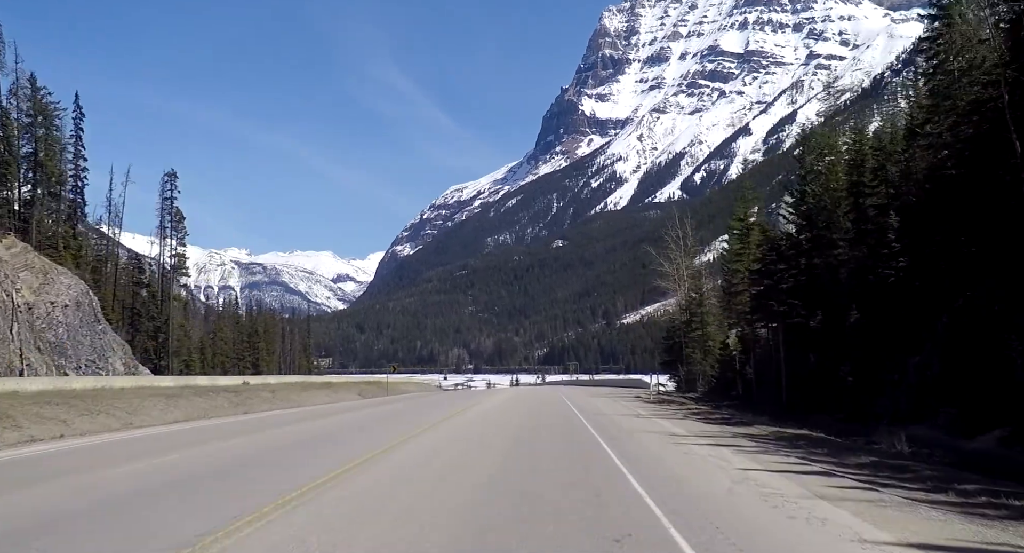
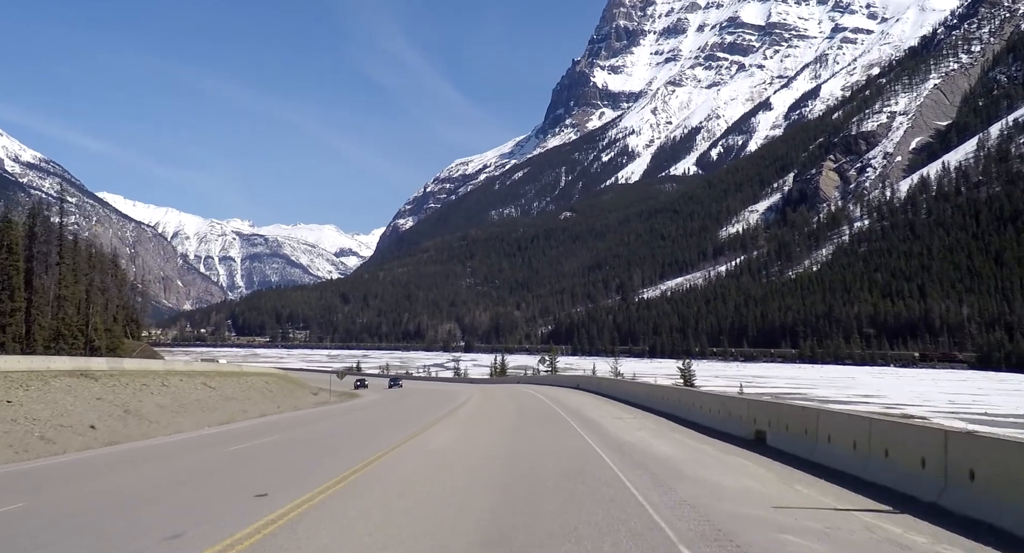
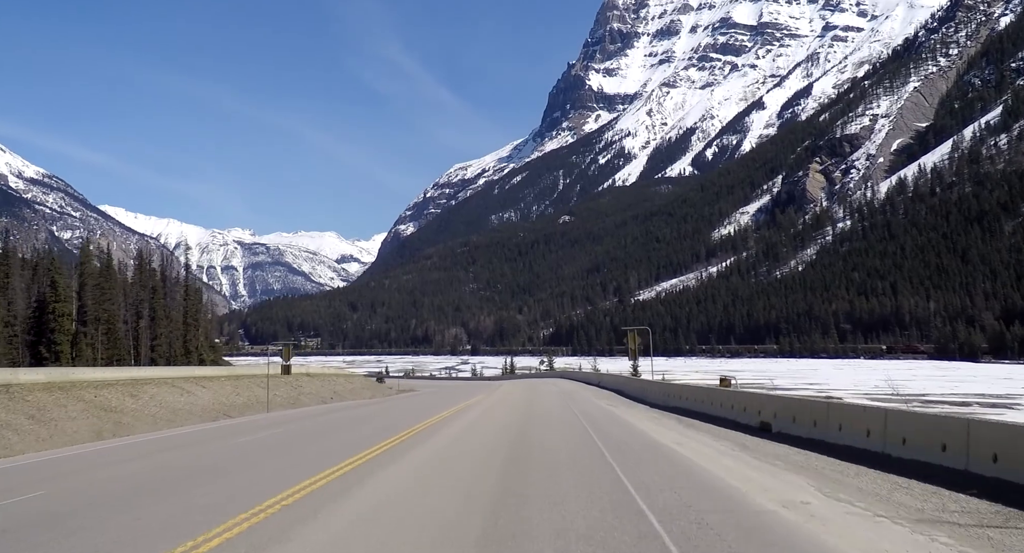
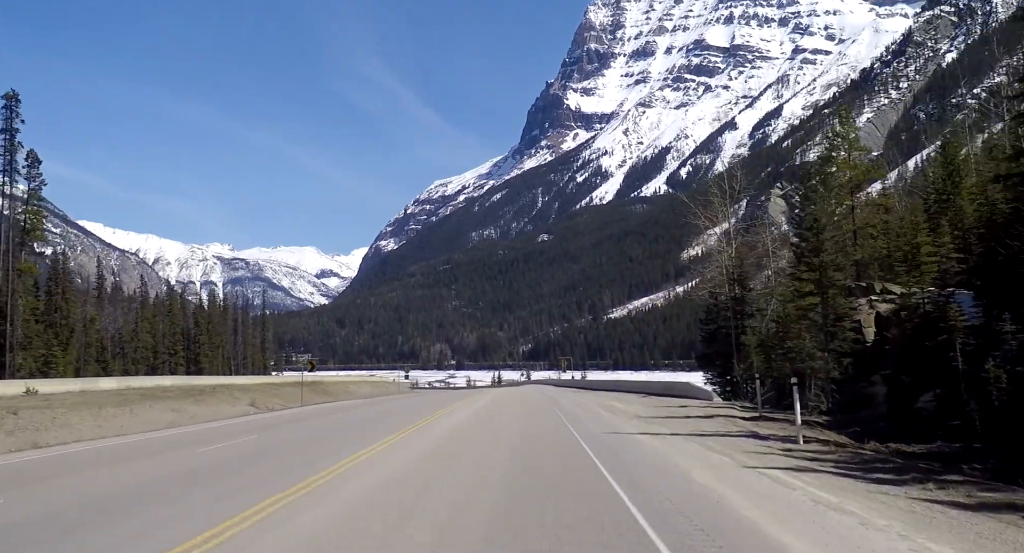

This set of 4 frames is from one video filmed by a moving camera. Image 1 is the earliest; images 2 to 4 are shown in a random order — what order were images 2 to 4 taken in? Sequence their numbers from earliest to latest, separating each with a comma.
4, 3, 2
